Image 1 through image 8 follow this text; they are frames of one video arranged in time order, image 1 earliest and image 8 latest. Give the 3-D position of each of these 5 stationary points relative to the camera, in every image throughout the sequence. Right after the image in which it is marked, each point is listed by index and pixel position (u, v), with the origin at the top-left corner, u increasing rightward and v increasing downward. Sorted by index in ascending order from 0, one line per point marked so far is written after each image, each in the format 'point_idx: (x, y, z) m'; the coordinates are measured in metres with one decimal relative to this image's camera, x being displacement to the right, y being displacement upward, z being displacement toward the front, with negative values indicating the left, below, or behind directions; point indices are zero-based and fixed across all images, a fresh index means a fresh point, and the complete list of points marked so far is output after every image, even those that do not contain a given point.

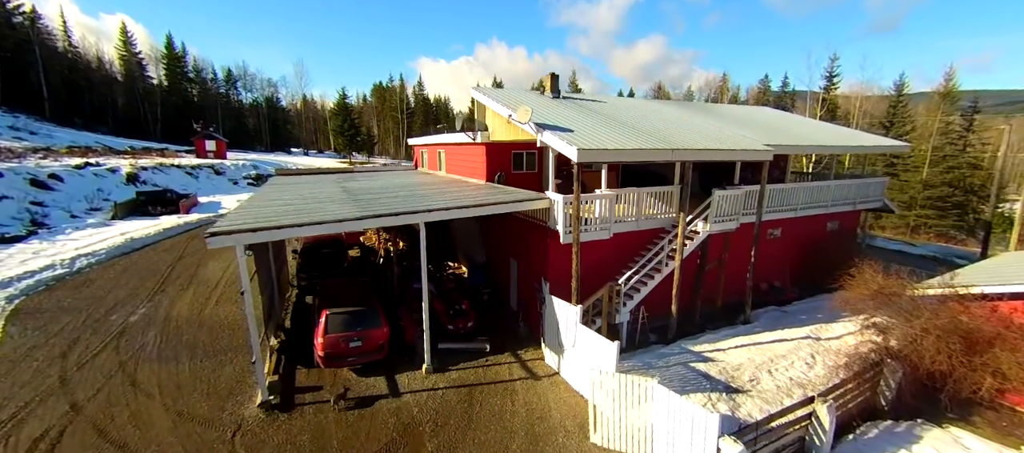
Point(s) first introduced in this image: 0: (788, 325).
0: (+8.4, -3.0, +12.1) m
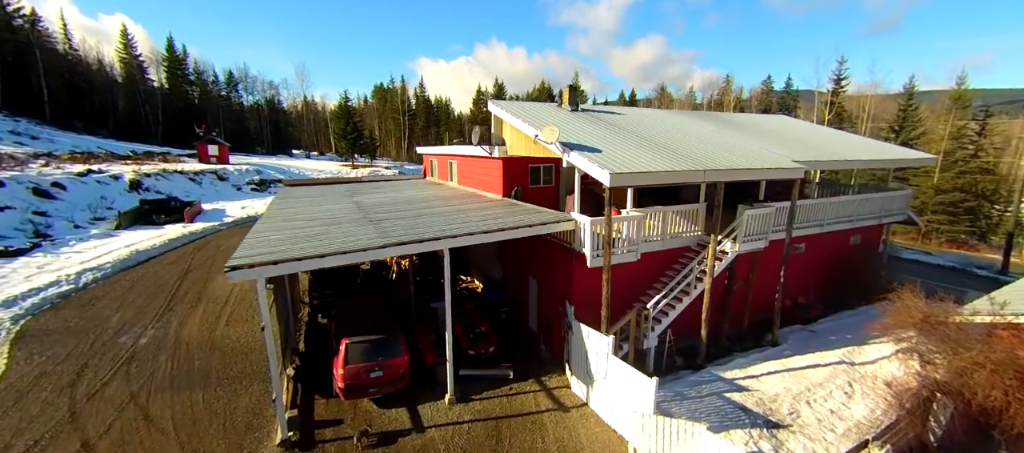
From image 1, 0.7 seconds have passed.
0: (+9.0, -3.6, +11.7) m
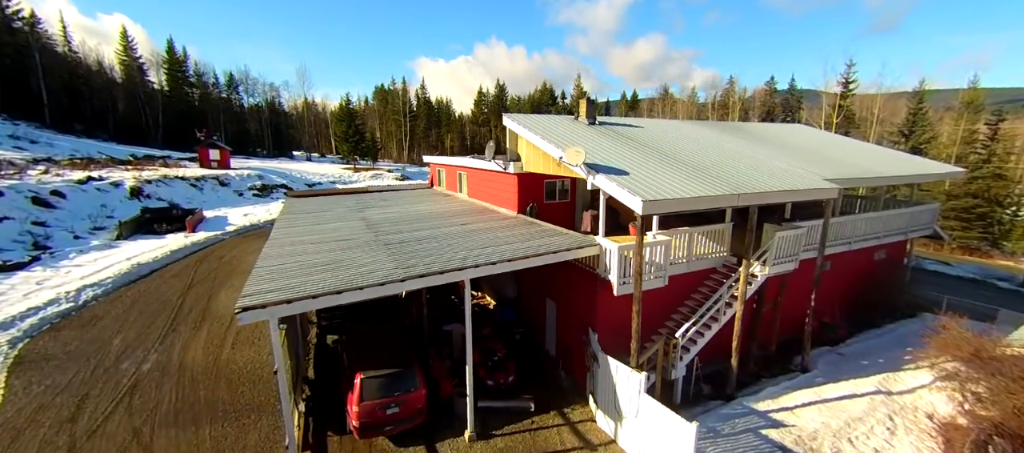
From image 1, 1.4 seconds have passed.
0: (+9.5, -4.2, +11.2) m
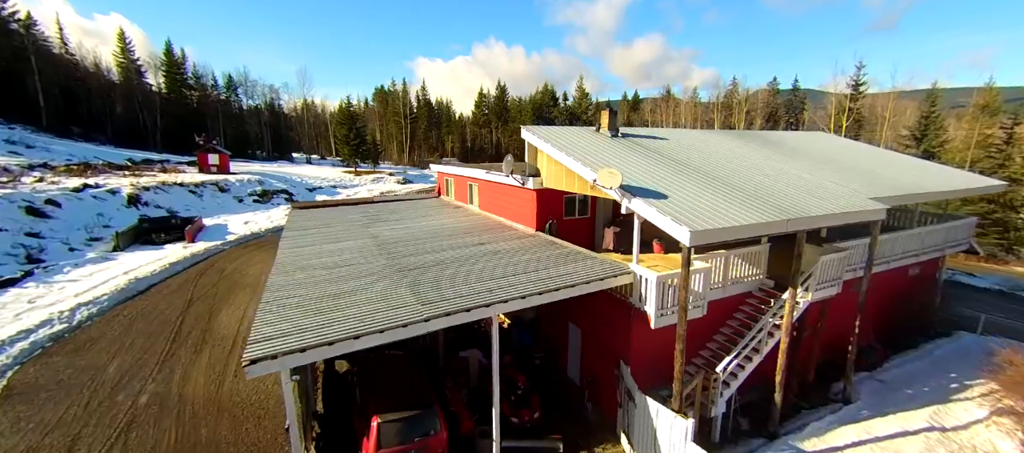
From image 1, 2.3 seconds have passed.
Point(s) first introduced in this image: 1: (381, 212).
0: (+10.1, -4.7, +10.5) m
1: (-5.6, +0.6, +17.1) m
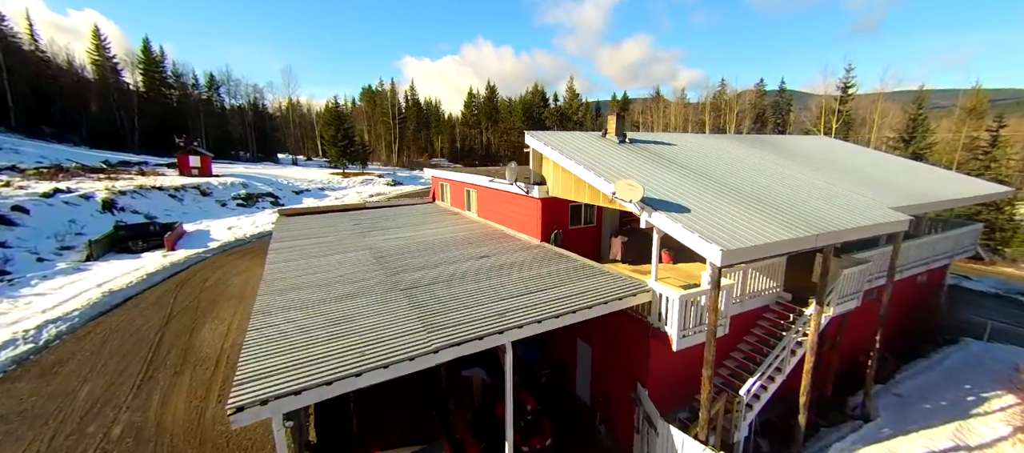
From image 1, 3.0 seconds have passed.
0: (+10.3, -5.0, +10.2) m
1: (-5.6, +0.3, +16.3) m
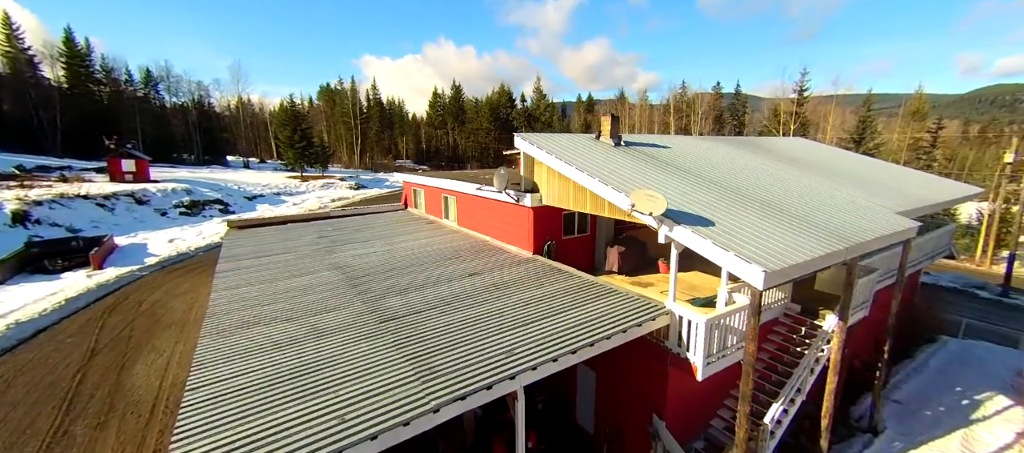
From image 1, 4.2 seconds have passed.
0: (+10.2, -5.1, +9.9) m
1: (-6.3, -0.2, +14.6) m
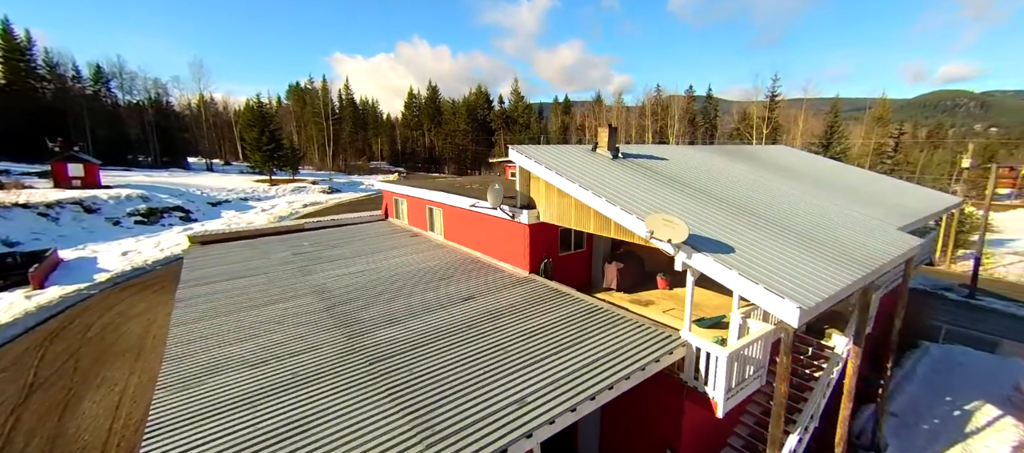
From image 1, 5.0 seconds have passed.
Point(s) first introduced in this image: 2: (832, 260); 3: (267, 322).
0: (+10.2, -5.5, +9.9) m
1: (-6.6, -0.7, +13.5) m
2: (+5.6, -0.6, +7.1) m
3: (-5.3, -2.0, +8.4) m
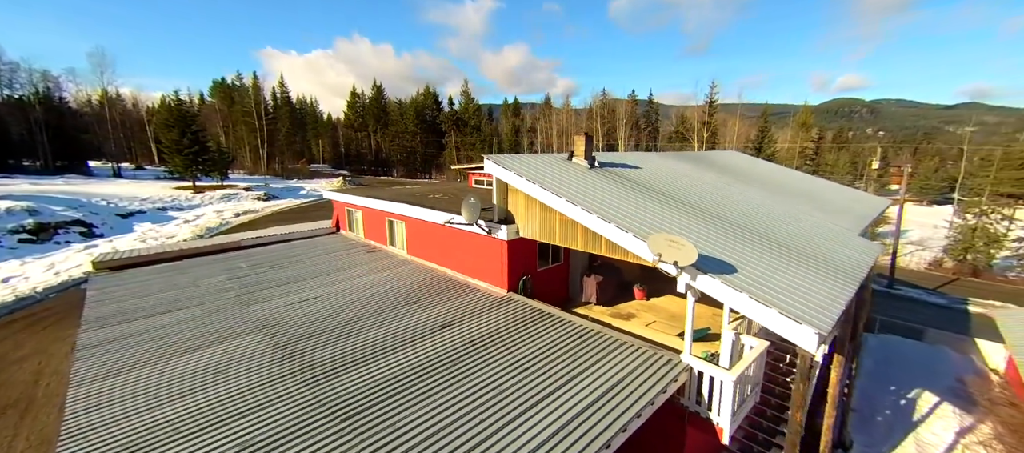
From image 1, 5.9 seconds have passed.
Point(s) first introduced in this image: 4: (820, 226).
0: (+9.7, -5.6, +10.4) m
1: (-7.5, -1.2, +11.9) m
2: (+5.4, -0.8, +7.1) m
3: (-5.5, -2.5, +6.9) m
4: (+8.0, 0.0, +10.4) m
